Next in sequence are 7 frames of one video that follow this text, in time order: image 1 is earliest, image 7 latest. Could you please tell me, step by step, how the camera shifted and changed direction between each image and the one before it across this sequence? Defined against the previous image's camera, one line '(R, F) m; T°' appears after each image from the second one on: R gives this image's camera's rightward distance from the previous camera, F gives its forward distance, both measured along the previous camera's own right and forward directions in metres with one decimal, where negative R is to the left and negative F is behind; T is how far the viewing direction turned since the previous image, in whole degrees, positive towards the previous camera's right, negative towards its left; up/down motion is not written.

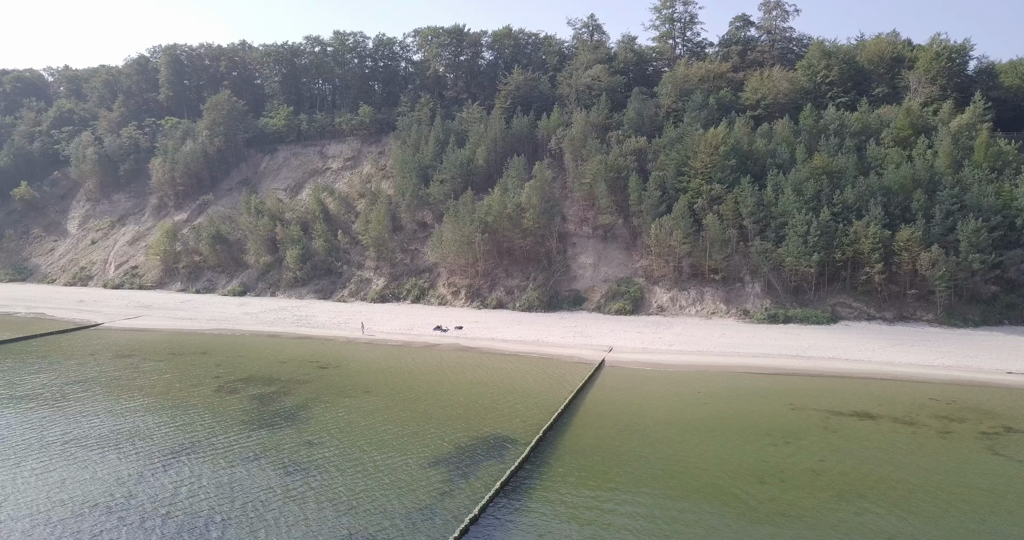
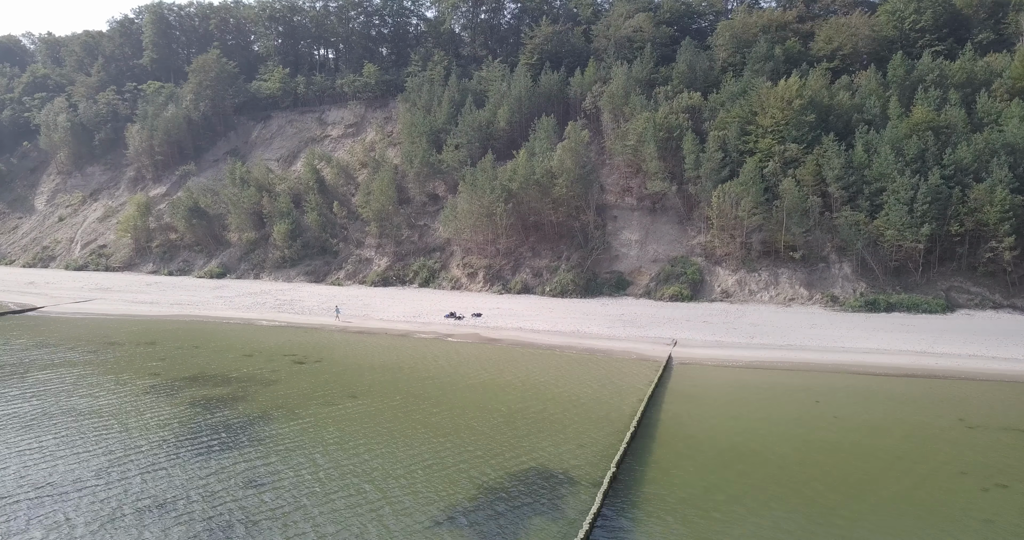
(-0.5, +8.1) m; -1°
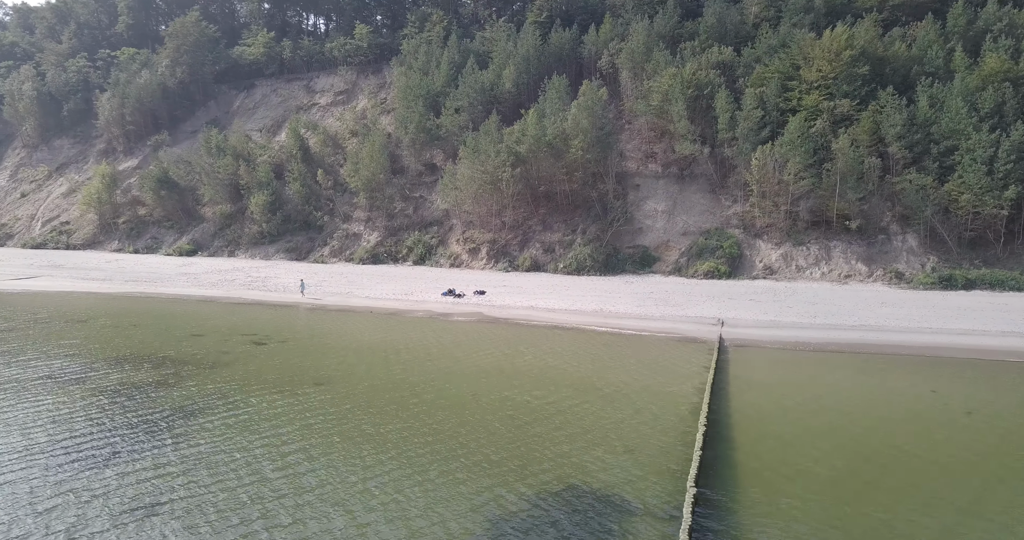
(-0.3, +4.9) m; 0°
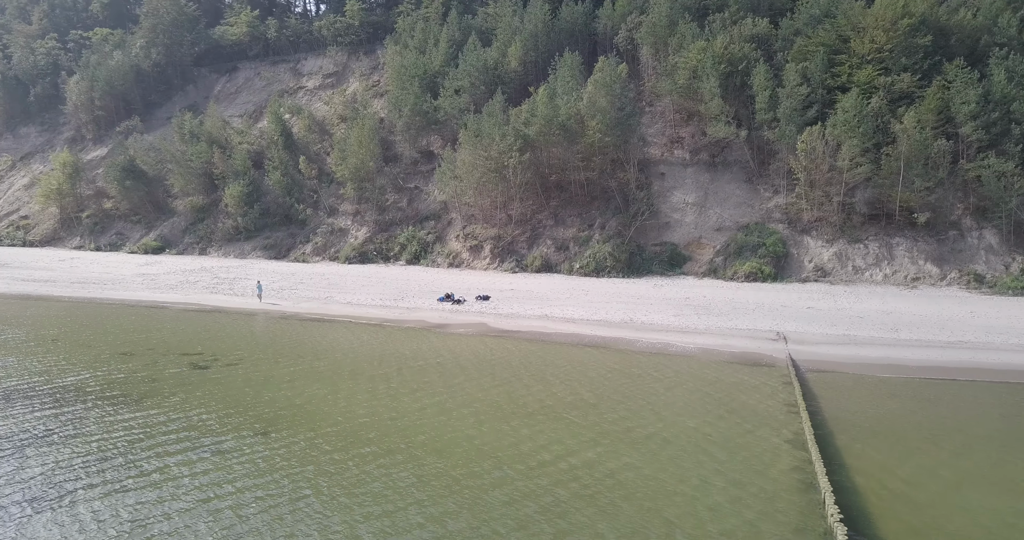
(-0.2, +4.3) m; 0°
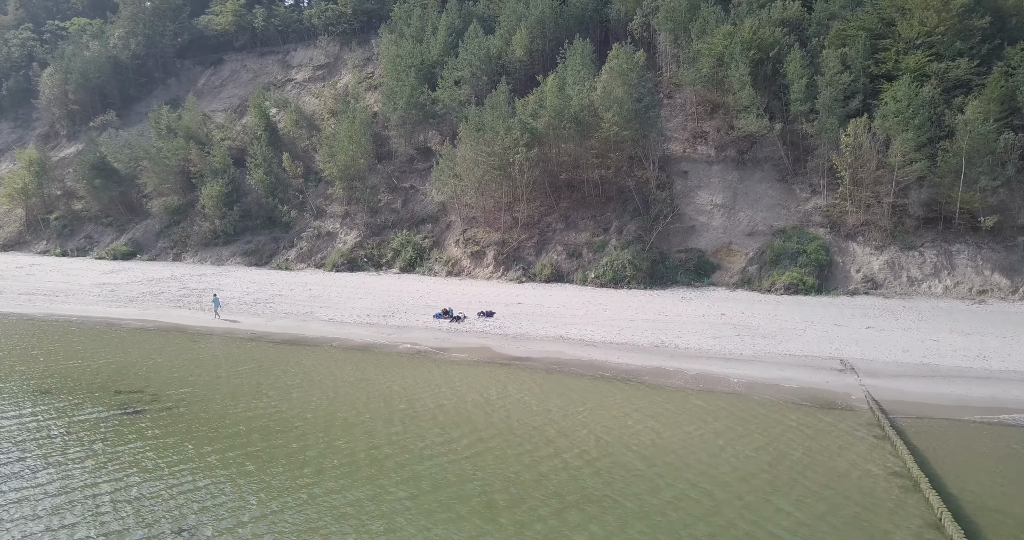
(-0.2, +3.1) m; 0°
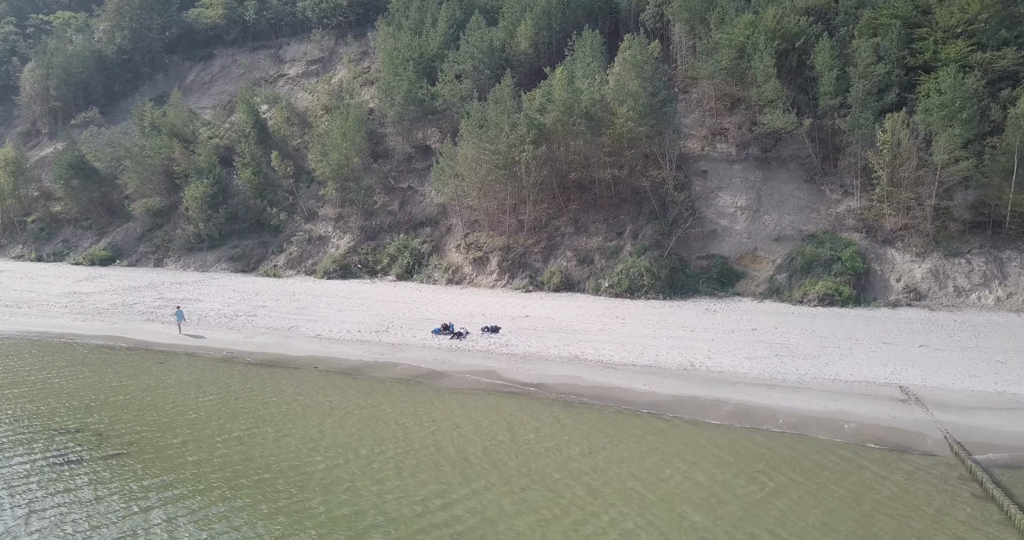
(-0.1, +2.0) m; 0°
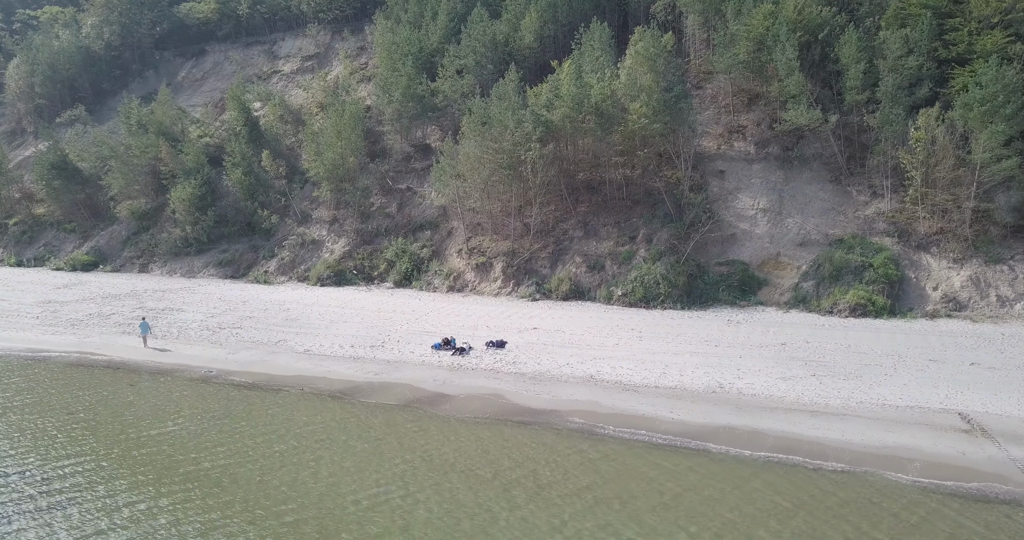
(-0.1, +1.5) m; 0°
